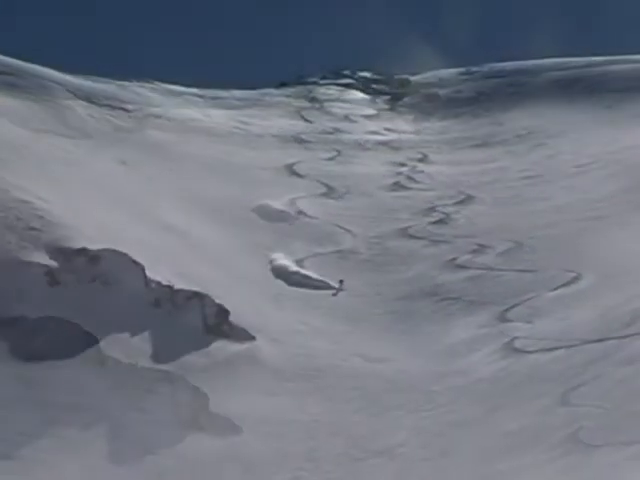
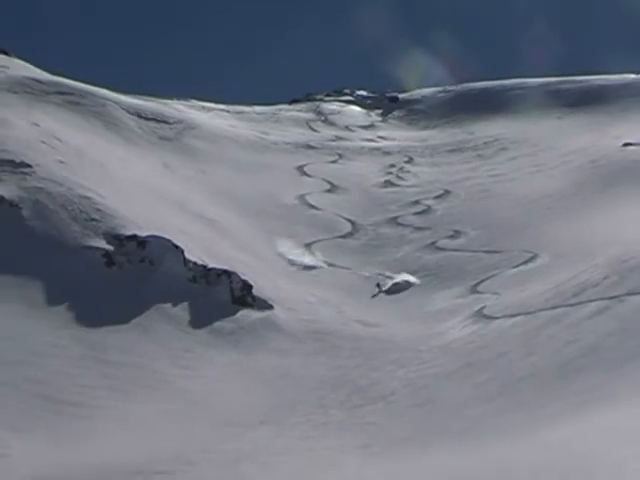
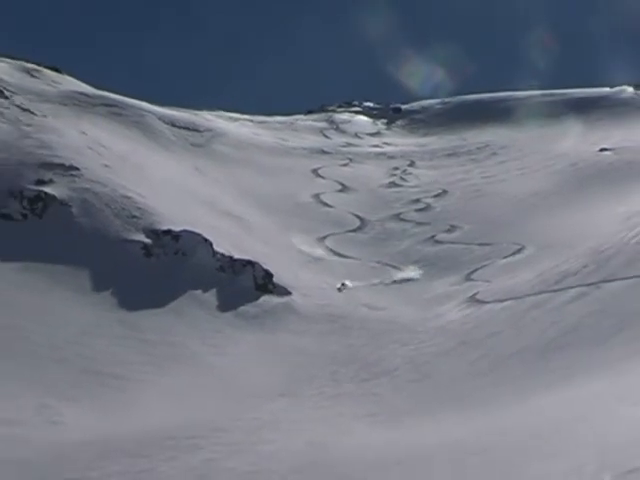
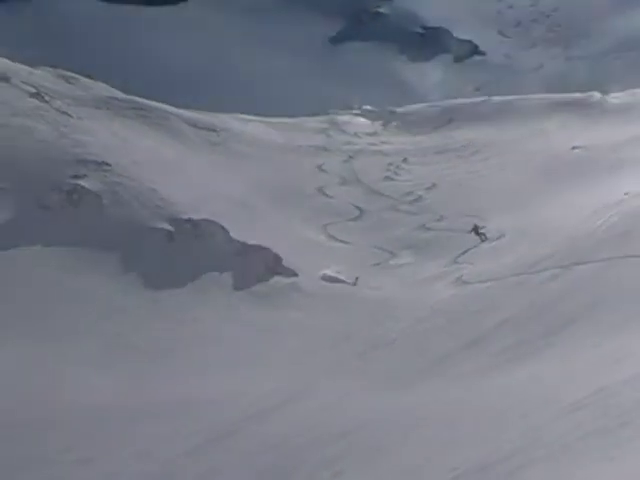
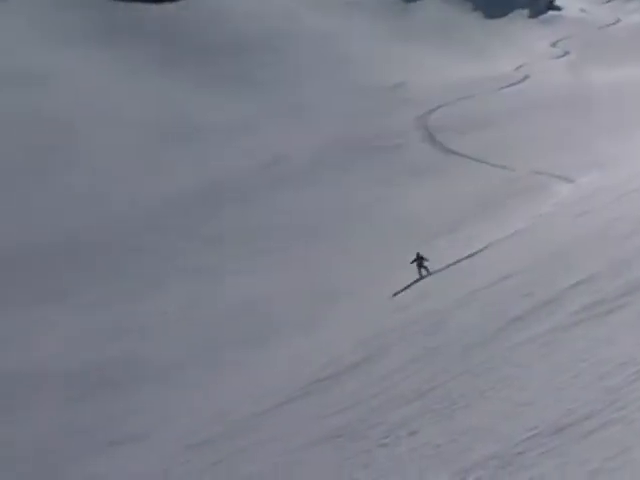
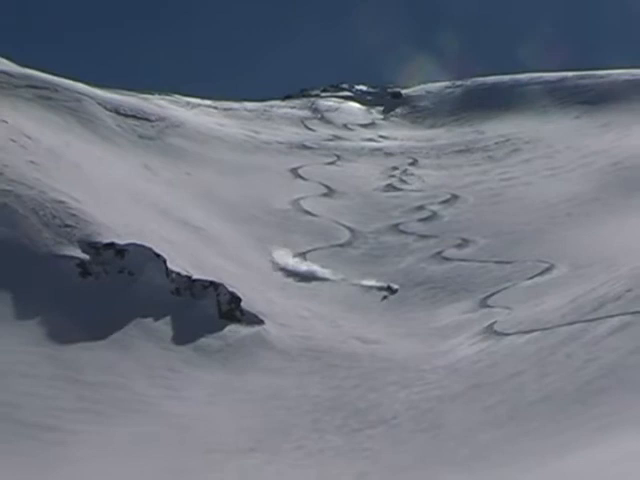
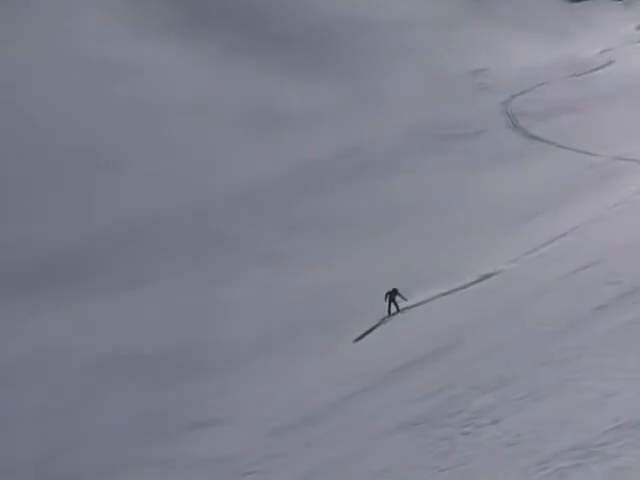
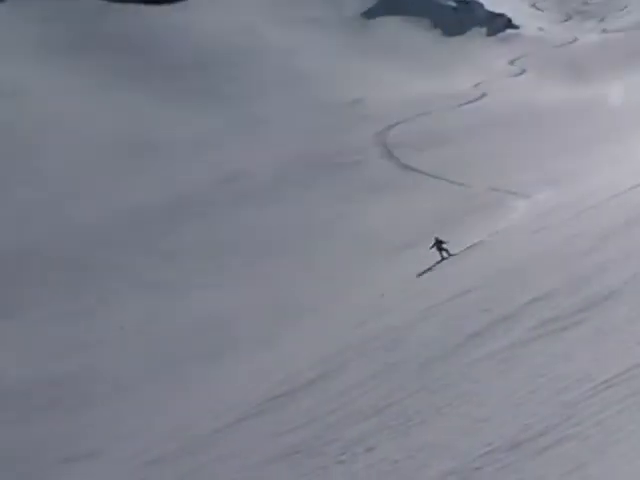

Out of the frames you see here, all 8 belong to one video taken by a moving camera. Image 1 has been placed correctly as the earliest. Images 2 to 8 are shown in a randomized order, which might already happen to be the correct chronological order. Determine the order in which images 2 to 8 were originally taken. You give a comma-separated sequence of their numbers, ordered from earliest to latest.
6, 2, 3, 4, 8, 5, 7
